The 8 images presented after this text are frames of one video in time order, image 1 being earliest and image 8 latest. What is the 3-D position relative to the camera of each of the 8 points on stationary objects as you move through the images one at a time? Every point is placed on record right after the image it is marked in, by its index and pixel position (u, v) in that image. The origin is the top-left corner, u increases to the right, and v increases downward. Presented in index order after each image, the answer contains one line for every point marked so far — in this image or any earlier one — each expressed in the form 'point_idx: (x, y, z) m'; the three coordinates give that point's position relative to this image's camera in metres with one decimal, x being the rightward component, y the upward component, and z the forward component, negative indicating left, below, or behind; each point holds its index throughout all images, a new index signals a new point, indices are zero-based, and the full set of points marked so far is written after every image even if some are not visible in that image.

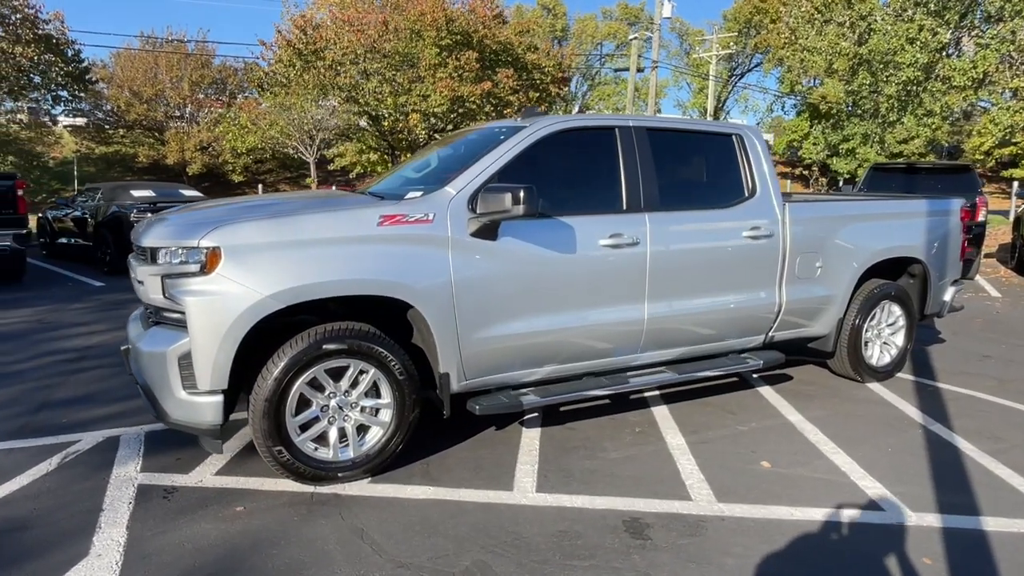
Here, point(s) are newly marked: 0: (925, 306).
0: (+3.9, -0.2, +5.8) m
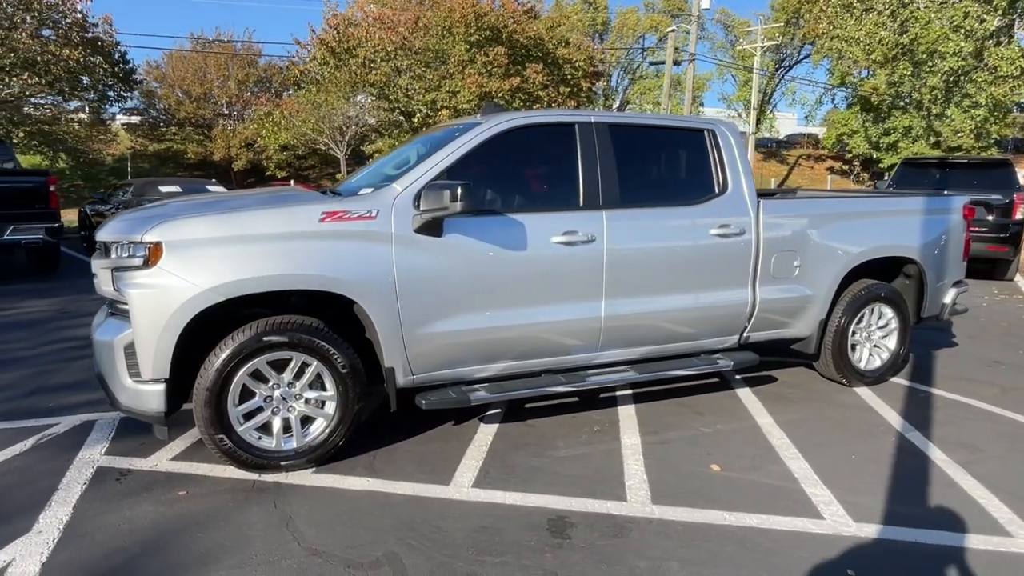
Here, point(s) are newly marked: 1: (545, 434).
0: (+3.7, -0.2, +5.5) m
1: (+0.2, -1.0, +4.3) m
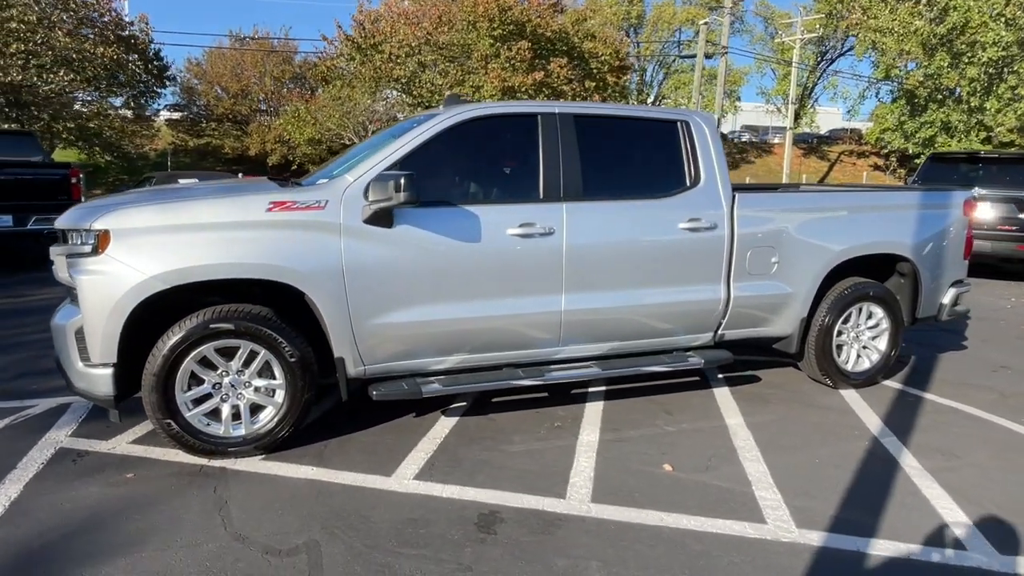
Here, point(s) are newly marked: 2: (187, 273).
0: (+3.5, -0.2, +5.3) m
1: (-0.1, -1.0, +4.3) m
2: (-1.8, +0.1, +3.5) m
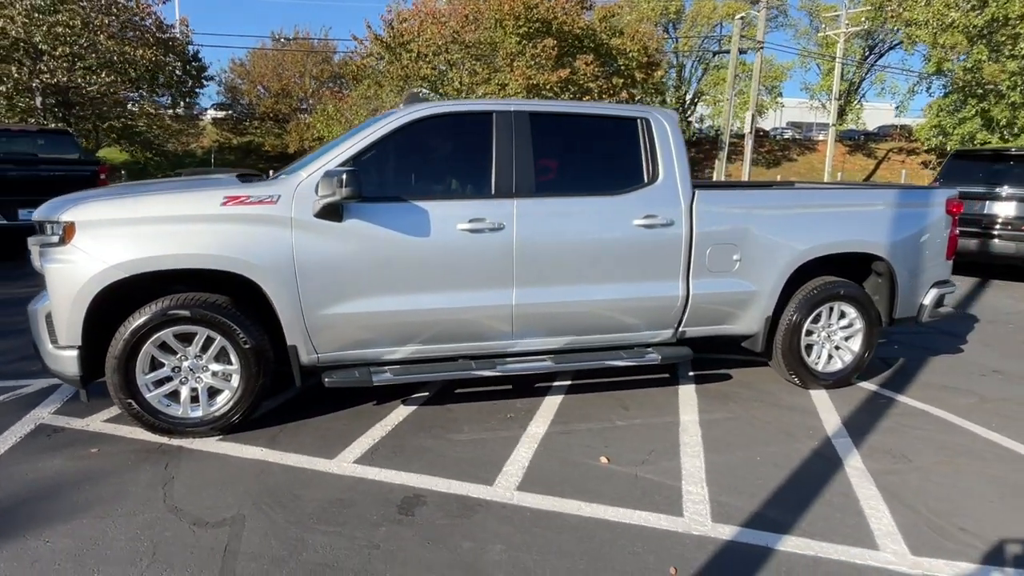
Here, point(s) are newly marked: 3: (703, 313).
0: (+3.2, -0.2, +5.2) m
1: (-0.4, -0.9, +4.4) m
2: (-2.2, +0.2, +3.7) m
3: (+1.5, -0.2, +4.7) m
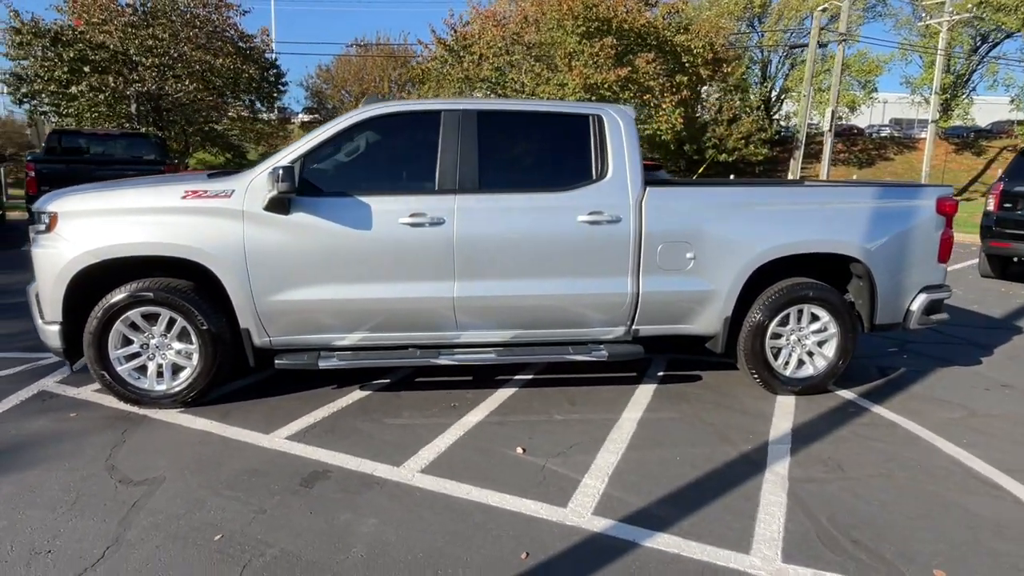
0: (+2.9, -0.2, +4.9) m
1: (-0.8, -0.9, +4.6) m
2: (-2.7, +0.3, +4.1) m
3: (+1.1, -0.2, +4.7) m
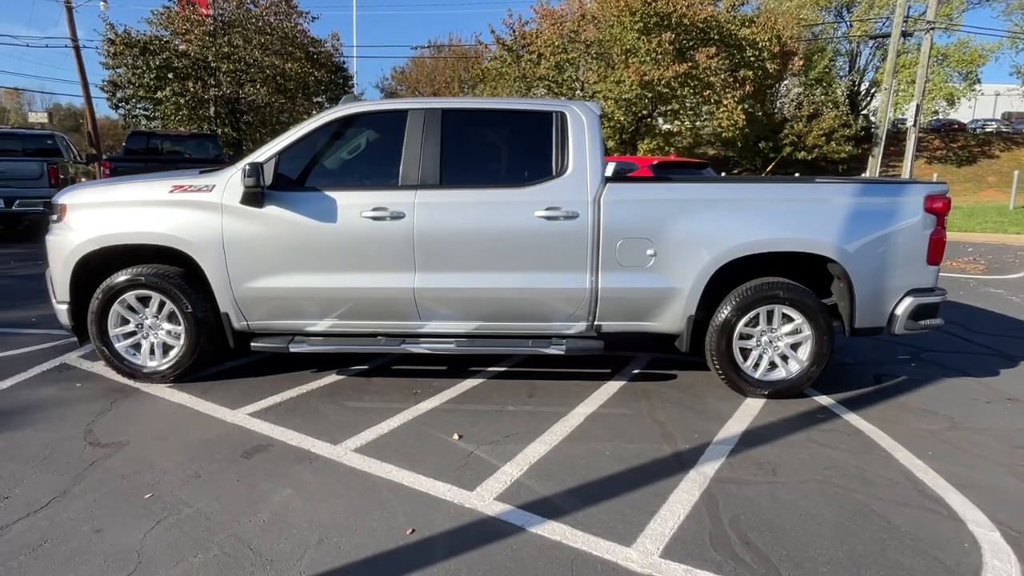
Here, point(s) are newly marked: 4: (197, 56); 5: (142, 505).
0: (+2.6, -0.2, +4.7) m
1: (-1.1, -0.8, +4.8) m
2: (-3.0, +0.4, +4.6) m
3: (+0.8, -0.2, +4.7) m
4: (-9.6, +7.1, +18.8) m
5: (-1.9, -1.1, +3.1) m
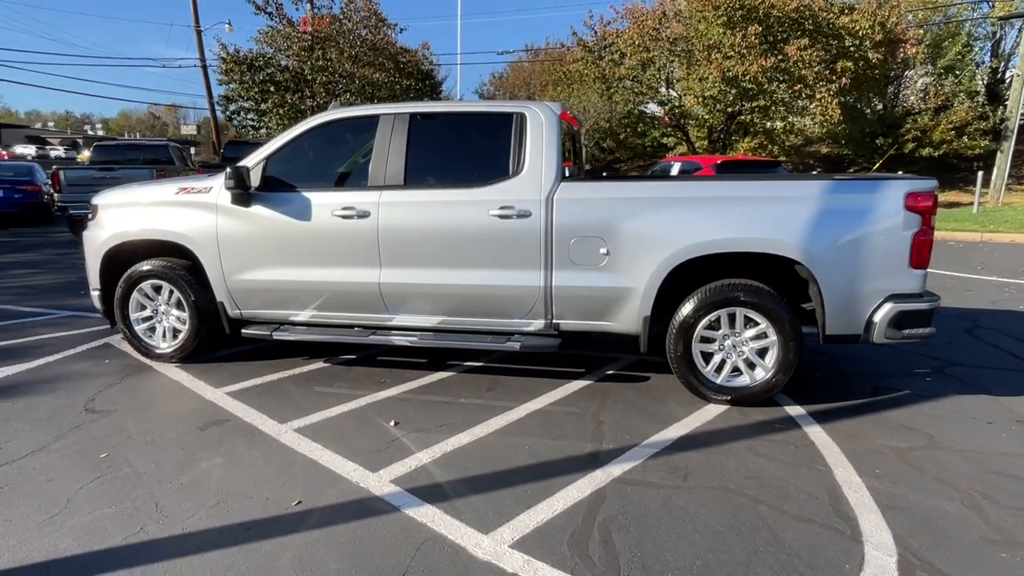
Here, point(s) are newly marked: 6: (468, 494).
0: (+2.2, -0.2, +4.4) m
1: (-1.4, -0.7, +5.2) m
2: (-3.3, +0.5, +5.3) m
3: (+0.5, -0.1, +4.7) m
4: (-7.1, +7.2, +20.4) m
5: (-2.5, -1.0, +3.6) m
6: (-0.2, -1.1, +3.3) m
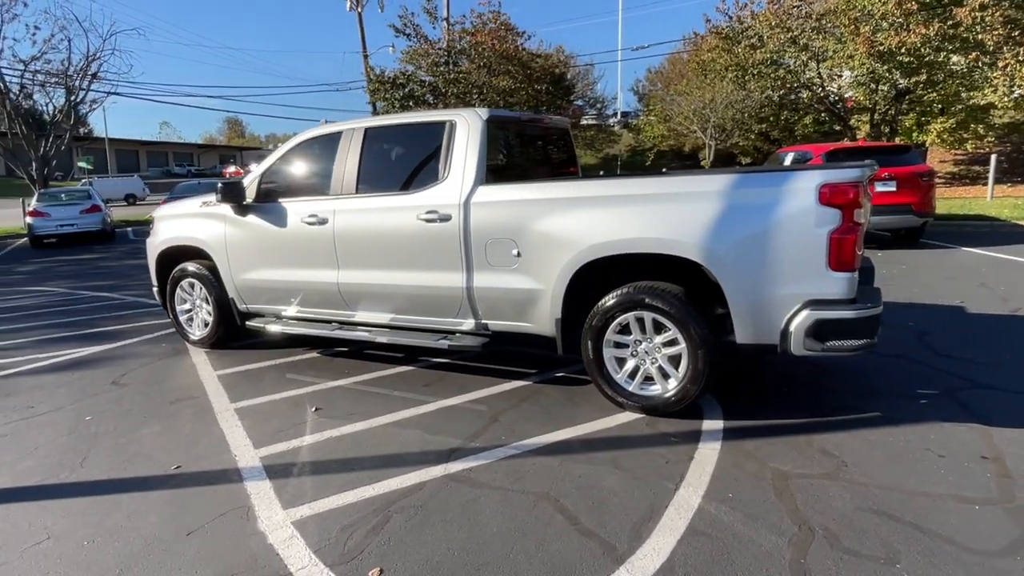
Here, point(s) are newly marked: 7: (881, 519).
0: (+1.5, -0.3, +3.9) m
1: (-1.8, -0.7, +5.8) m
2: (-3.5, +0.5, +6.4) m
3: (-0.1, -0.1, +4.8) m
4: (-2.8, +7.3, +22.0) m
5: (-3.2, -1.0, +4.6) m
6: (-1.2, -1.1, +3.7) m
7: (+1.8, -1.1, +3.0) m
